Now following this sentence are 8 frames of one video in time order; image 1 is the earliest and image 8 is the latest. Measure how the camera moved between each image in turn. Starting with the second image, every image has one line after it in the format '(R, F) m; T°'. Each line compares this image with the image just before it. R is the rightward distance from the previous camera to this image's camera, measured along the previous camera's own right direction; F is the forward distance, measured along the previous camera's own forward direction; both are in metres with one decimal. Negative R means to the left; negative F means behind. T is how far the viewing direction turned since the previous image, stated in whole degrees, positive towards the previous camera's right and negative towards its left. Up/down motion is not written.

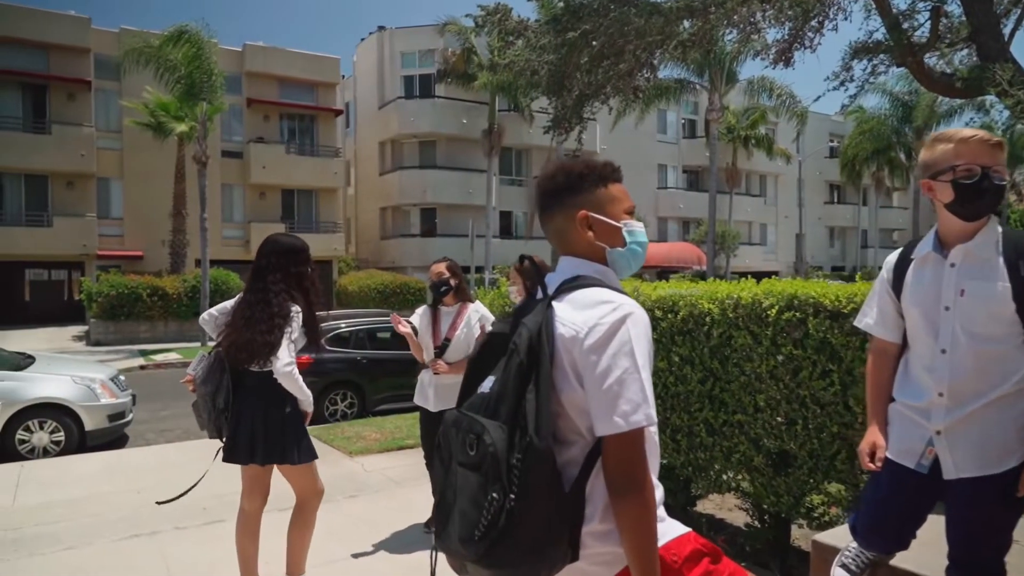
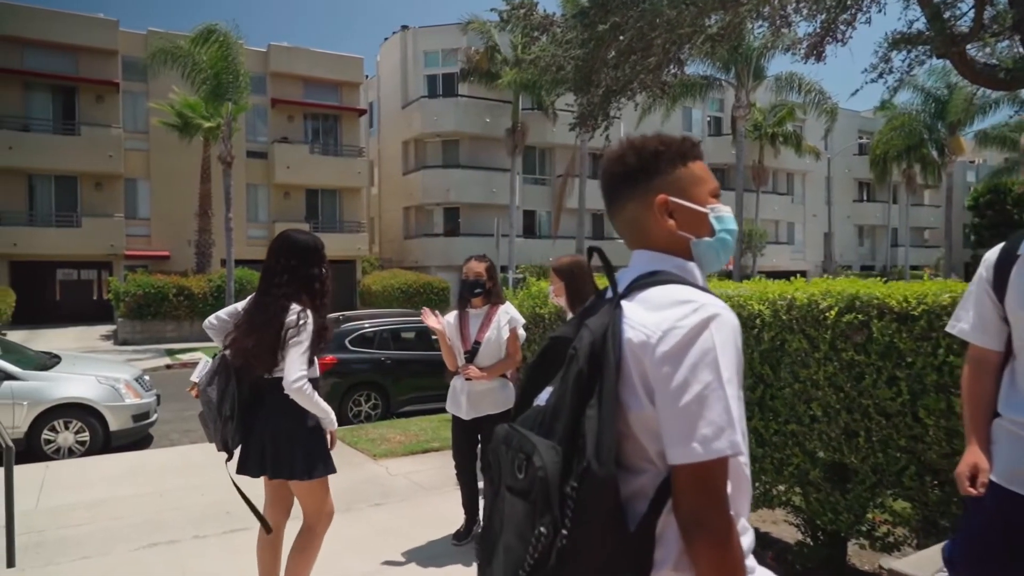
(-0.1, +0.2) m; -2°
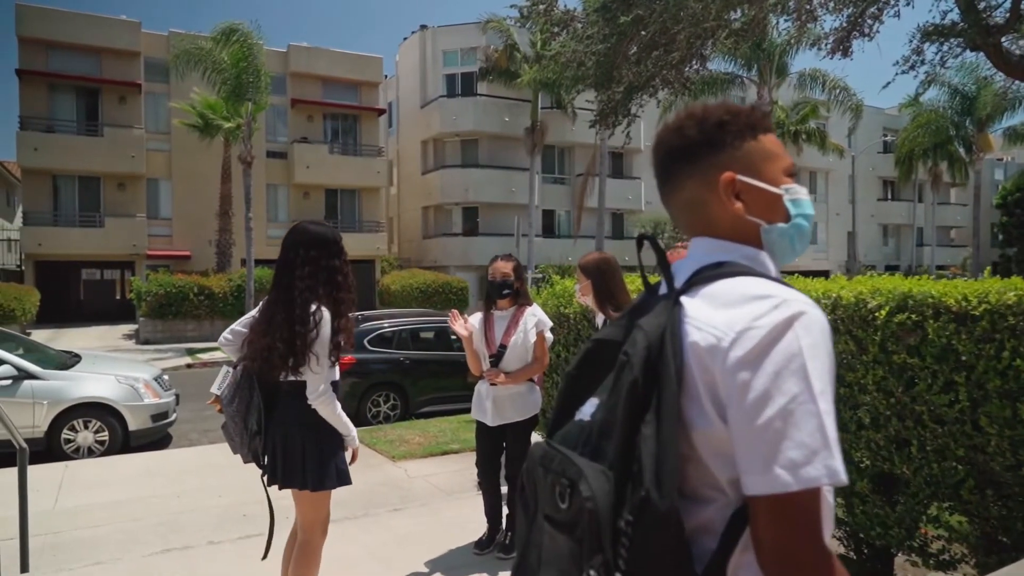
(0.0, +0.2) m; -1°
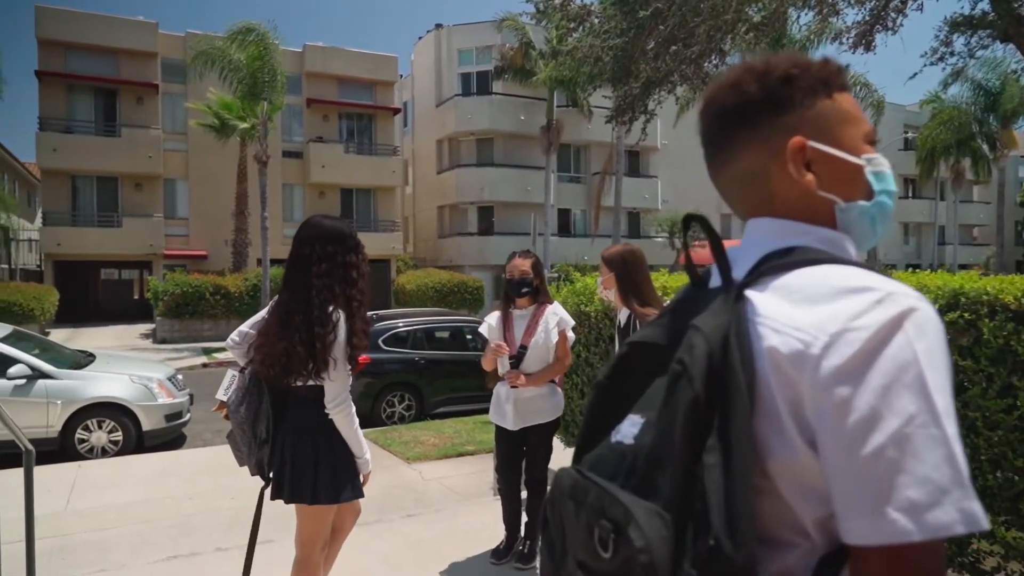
(0.0, +0.2) m; -1°
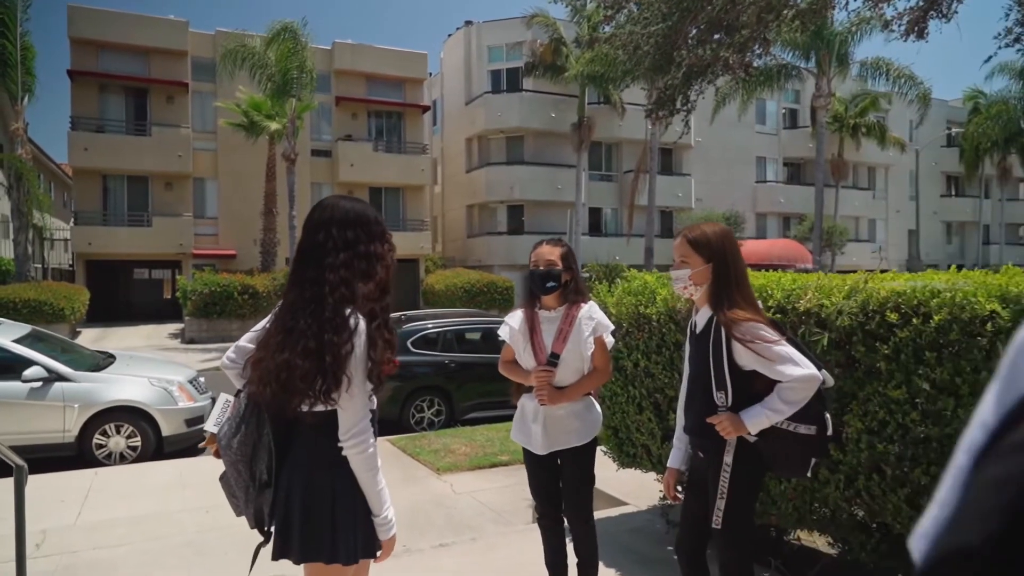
(-0.1, +0.6) m; -2°
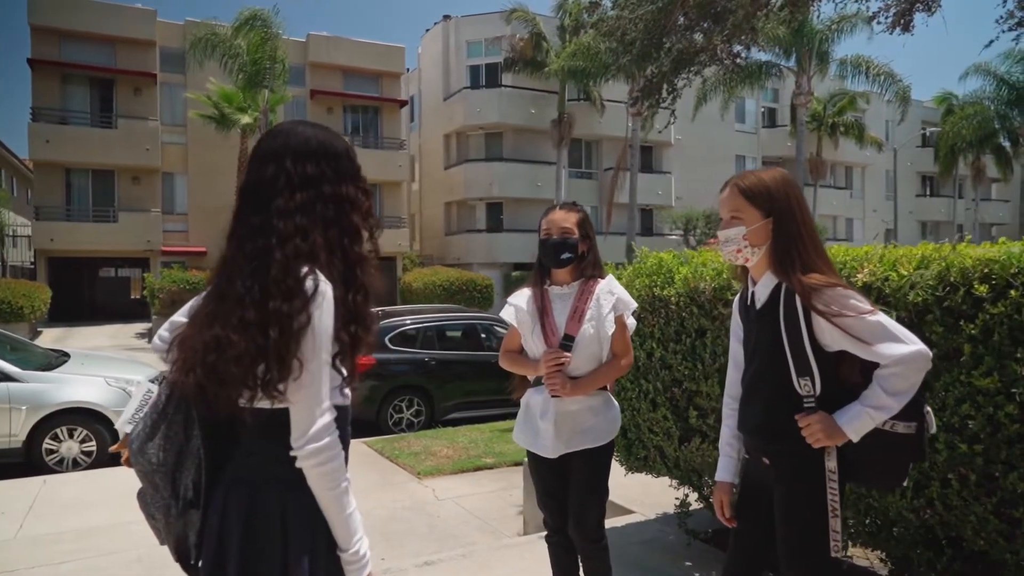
(-0.1, +0.6) m; +2°
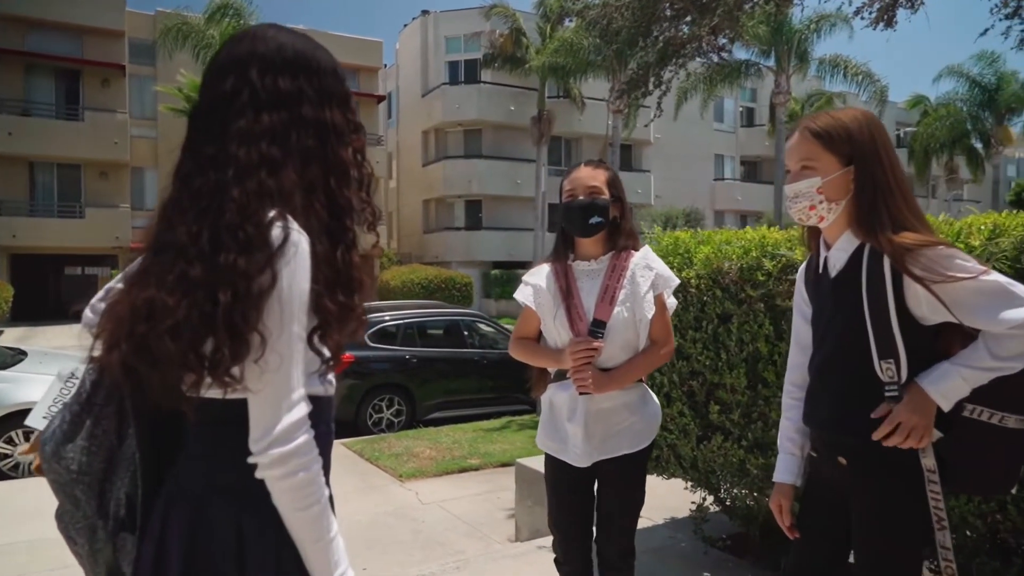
(-0.1, +0.4) m; +2°
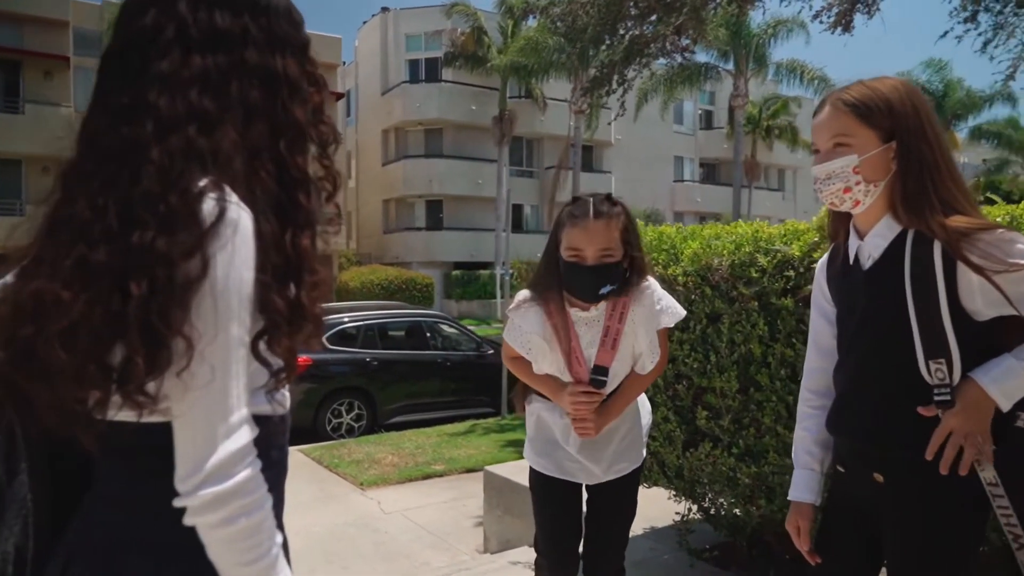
(-0.1, +0.2) m; +3°
